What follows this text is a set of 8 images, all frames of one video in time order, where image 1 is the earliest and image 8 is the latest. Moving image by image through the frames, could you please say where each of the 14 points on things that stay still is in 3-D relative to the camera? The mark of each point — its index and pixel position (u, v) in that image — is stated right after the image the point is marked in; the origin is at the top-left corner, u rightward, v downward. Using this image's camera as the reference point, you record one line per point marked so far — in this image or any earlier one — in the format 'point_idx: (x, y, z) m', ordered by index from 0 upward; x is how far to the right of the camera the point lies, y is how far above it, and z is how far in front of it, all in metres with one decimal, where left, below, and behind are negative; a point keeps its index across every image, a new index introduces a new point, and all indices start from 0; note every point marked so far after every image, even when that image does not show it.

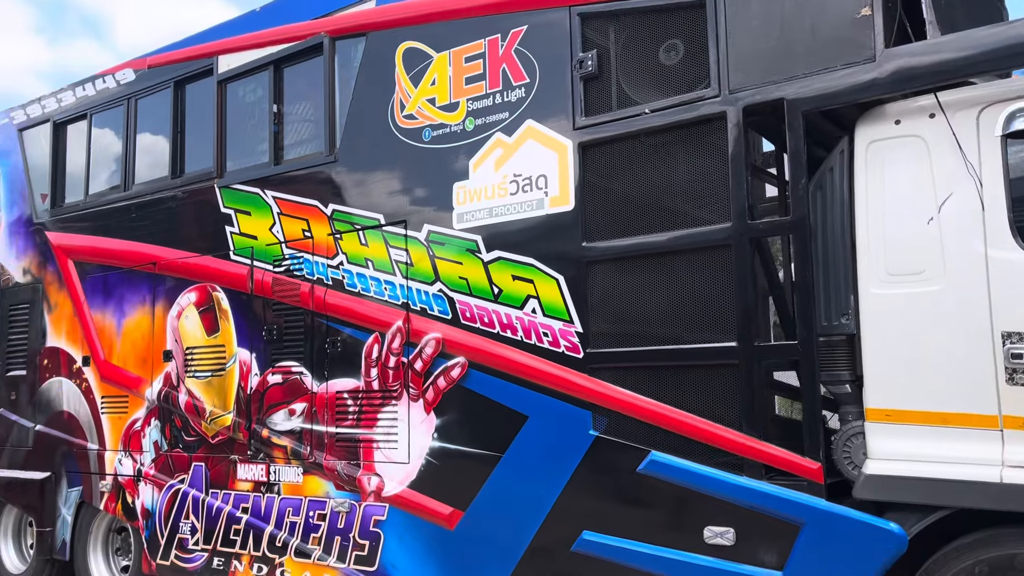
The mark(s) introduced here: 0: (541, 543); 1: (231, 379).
0: (+0.1, -1.1, +3.5) m
1: (-1.6, -0.5, +4.8) m
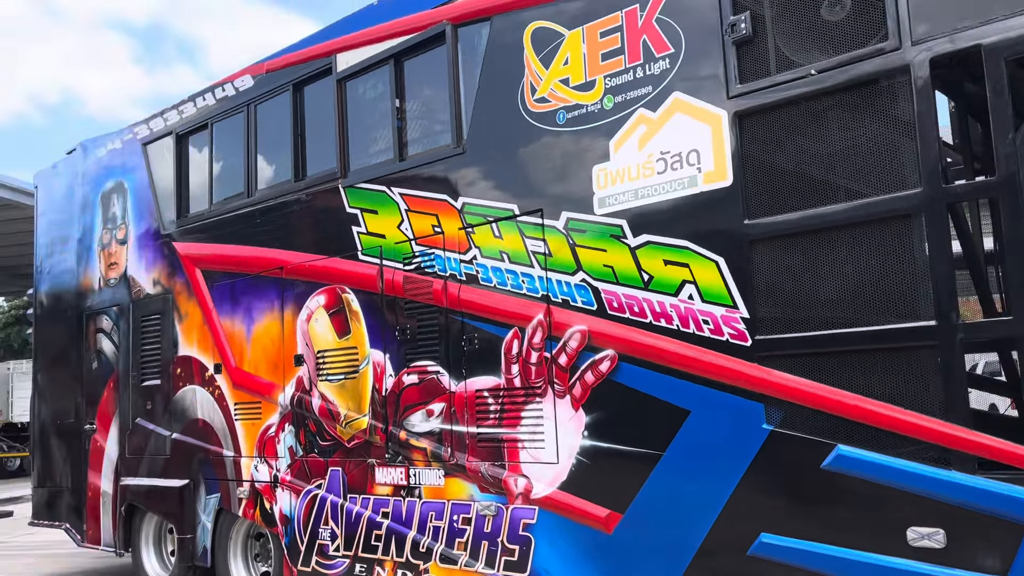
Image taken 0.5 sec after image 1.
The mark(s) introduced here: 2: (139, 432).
0: (+0.8, -1.0, +3.3) m
1: (-0.8, -0.5, +4.7) m
2: (-2.8, -1.1, +6.3) m
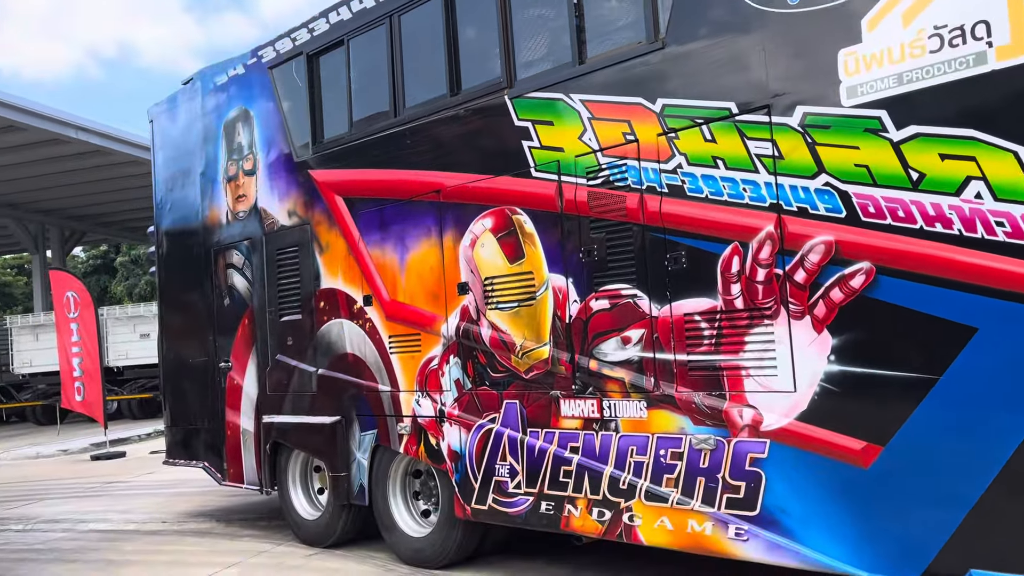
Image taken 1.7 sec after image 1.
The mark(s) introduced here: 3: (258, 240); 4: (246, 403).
0: (+1.7, -0.7, +2.9) m
1: (+0.2, -0.1, +4.3) m
2: (-1.7, -0.6, +6.1) m
3: (-1.9, +0.4, +6.4) m
4: (-2.0, -0.9, +6.4) m
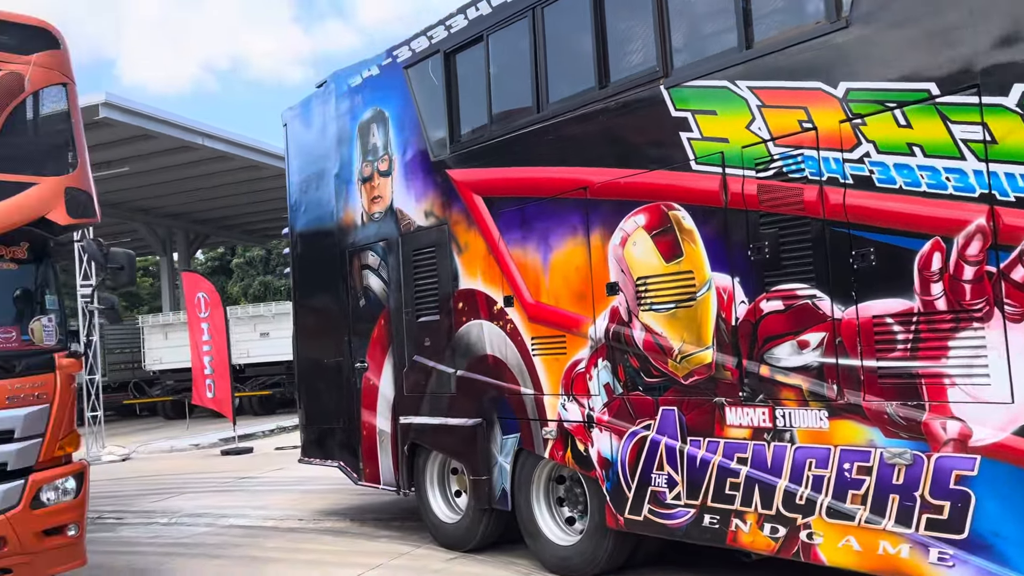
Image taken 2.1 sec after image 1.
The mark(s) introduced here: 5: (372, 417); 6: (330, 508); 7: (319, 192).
0: (+2.3, -0.7, +2.4) m
1: (+0.9, -0.1, +4.1) m
2: (-0.7, -0.6, +6.1) m
3: (-0.9, +0.4, +6.3) m
4: (-1.0, -0.9, +6.4) m
5: (-1.1, -1.0, +6.6) m
6: (-1.7, -2.1, +7.9) m
7: (-1.7, +0.8, +7.2) m
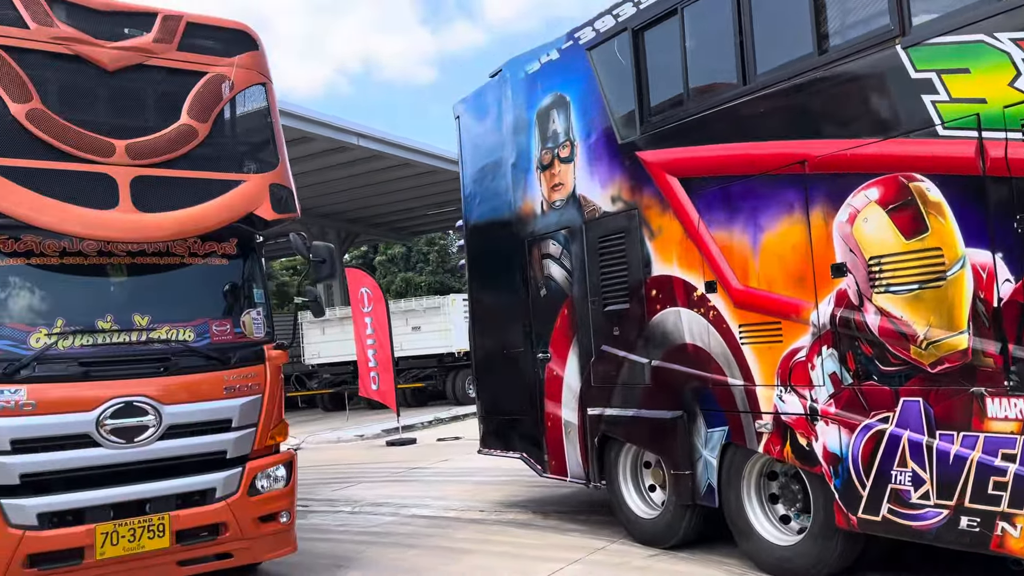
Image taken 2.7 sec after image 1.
0: (+3.0, -0.6, +1.9) m
1: (+1.9, 0.0, +3.7) m
2: (+0.7, -0.5, +5.9) m
3: (+0.5, +0.4, +6.2) m
4: (+0.4, -0.8, +6.3) m
5: (+0.3, -0.9, +6.5) m
6: (0.0, -2.0, +7.9) m
7: (-0.2, +0.9, +7.2) m
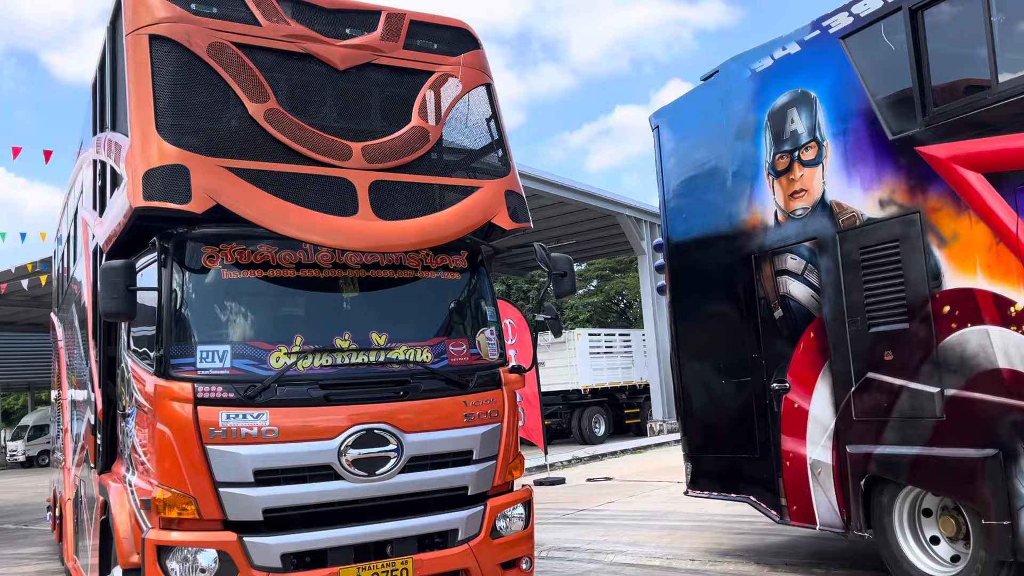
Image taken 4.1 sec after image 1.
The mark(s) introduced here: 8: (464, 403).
0: (+4.1, -0.5, +0.9) m
1: (+3.2, 0.0, +2.8) m
2: (+2.2, -0.6, +5.1) m
3: (+2.0, +0.3, +5.5) m
4: (+2.0, -0.9, +5.5) m
5: (+1.9, -1.1, +5.7) m
6: (+1.7, -2.2, +7.1) m
7: (+1.5, +0.7, +6.5) m
8: (-0.3, -0.6, +4.4) m
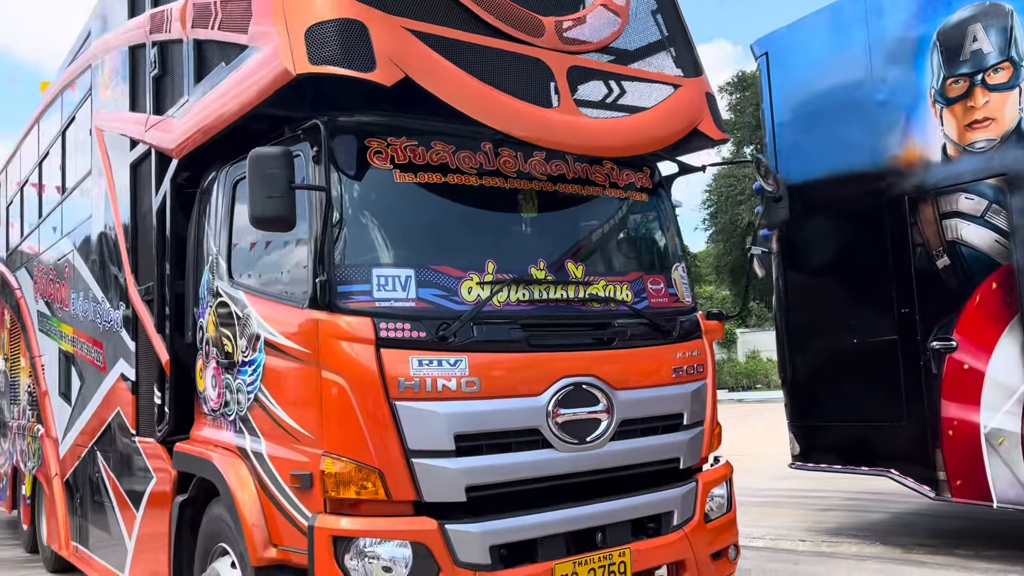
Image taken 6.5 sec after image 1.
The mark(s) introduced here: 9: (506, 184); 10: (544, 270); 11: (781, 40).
0: (+5.4, -0.3, +0.4) m
1: (+4.3, +0.2, +2.3) m
2: (+3.0, -0.3, +4.4) m
3: (+2.9, +0.6, +4.8) m
4: (+2.8, -0.6, +4.9) m
5: (+2.7, -0.7, +5.0) m
6: (+2.3, -1.8, +6.4) m
7: (+2.2, +1.1, +5.8) m
8: (+0.7, -0.3, +3.5) m
9: (0.0, +0.4, +3.4) m
10: (+0.1, +0.1, +3.3) m
11: (+2.0, +1.8, +6.2) m
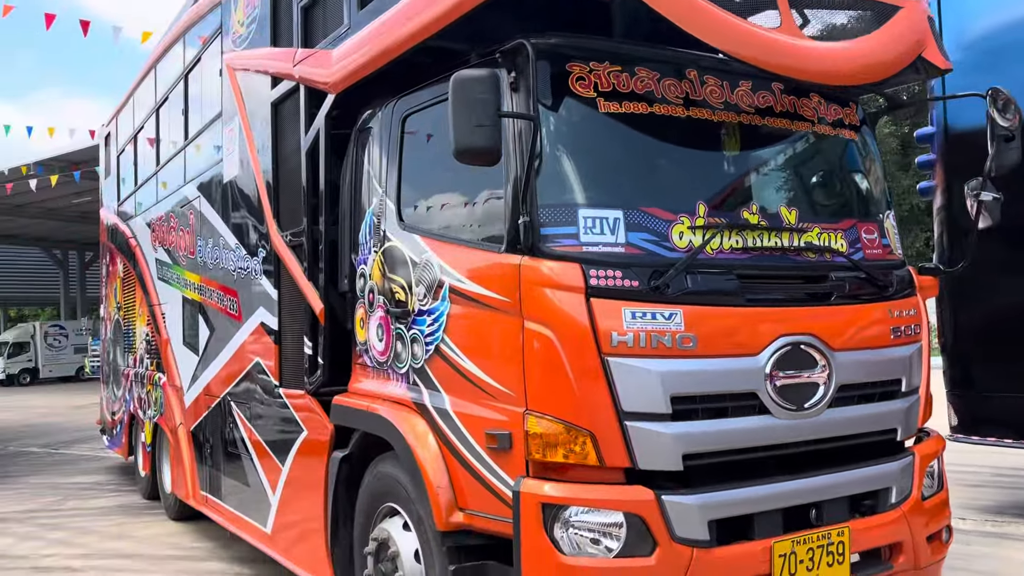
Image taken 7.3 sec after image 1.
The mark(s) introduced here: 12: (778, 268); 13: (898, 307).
0: (+5.8, -0.4, -0.3) m
1: (+4.9, +0.3, +1.6) m
2: (+3.8, -0.1, +3.9) m
3: (+3.7, +0.8, +4.1) m
4: (+3.6, -0.4, +4.3) m
5: (+3.5, -0.5, +4.5) m
6: (+3.3, -1.5, +6.0) m
7: (+3.2, +1.3, +5.2) m
8: (+1.4, -0.1, +3.1) m
9: (+0.7, +0.6, +3.0) m
10: (+0.8, +0.3, +3.0) m
11: (+3.0, +2.1, +5.6) m
12: (+0.9, +0.1, +2.9) m
13: (+1.5, -0.1, +3.2) m
